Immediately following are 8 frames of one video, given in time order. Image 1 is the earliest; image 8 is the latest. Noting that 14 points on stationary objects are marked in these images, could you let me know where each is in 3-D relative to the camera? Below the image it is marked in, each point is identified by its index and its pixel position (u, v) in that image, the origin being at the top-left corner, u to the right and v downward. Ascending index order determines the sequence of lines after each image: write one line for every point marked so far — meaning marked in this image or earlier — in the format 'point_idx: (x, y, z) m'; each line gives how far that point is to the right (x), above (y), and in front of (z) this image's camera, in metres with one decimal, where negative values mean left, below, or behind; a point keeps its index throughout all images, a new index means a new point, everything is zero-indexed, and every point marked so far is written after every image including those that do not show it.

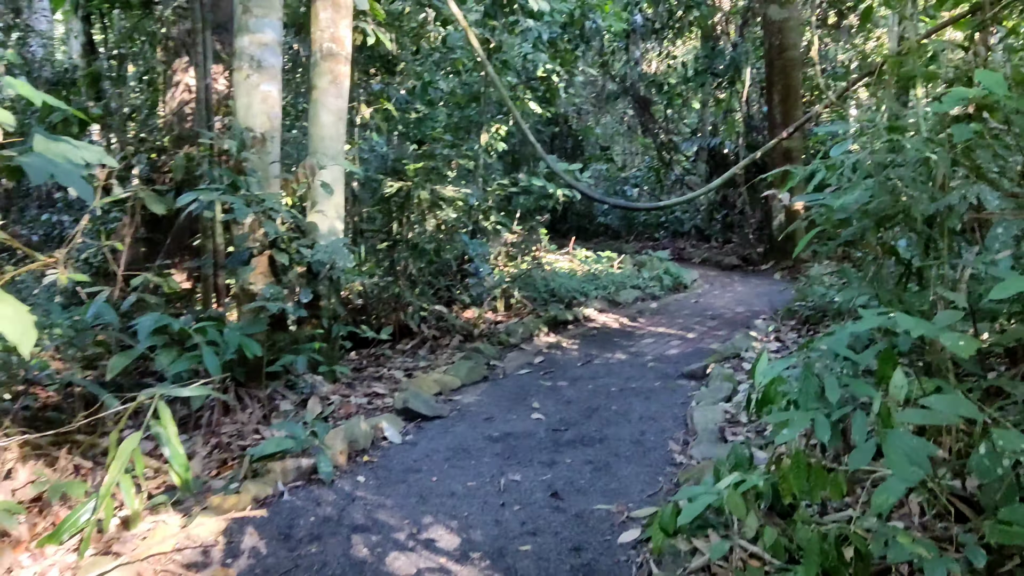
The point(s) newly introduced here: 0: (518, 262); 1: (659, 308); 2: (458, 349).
0: (0.0, +0.2, +6.2) m
1: (+0.9, -0.1, +5.3) m
2: (-0.2, -0.3, +4.1) m
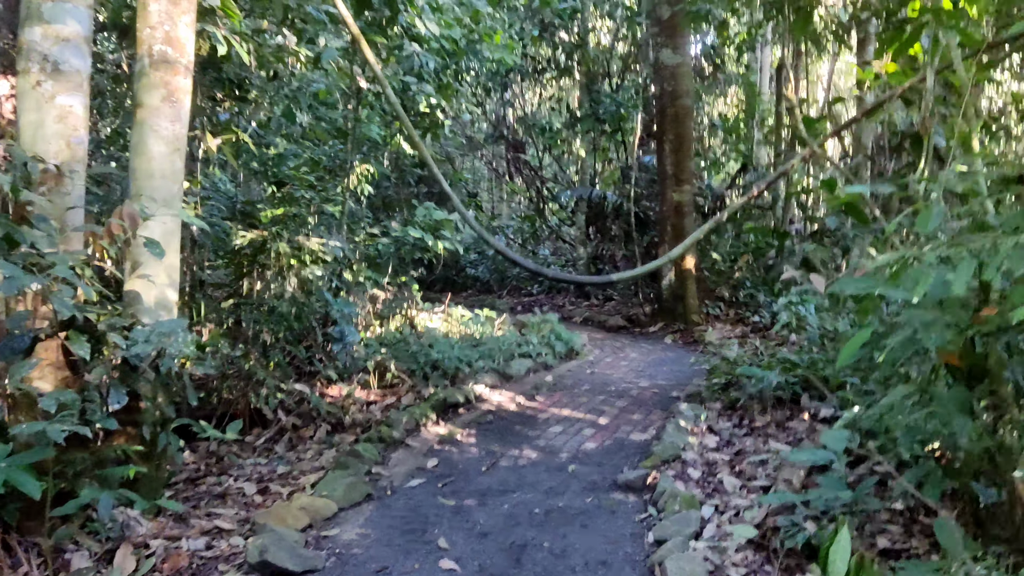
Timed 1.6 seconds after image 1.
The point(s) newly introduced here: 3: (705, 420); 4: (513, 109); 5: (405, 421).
0: (-0.7, -0.2, +5.4) m
1: (+0.2, -0.5, +4.6) m
2: (-0.7, -0.6, +3.3) m
3: (+0.8, -0.5, +3.5) m
4: (0.0, +1.5, +7.8) m
5: (-0.4, -0.5, +3.4) m
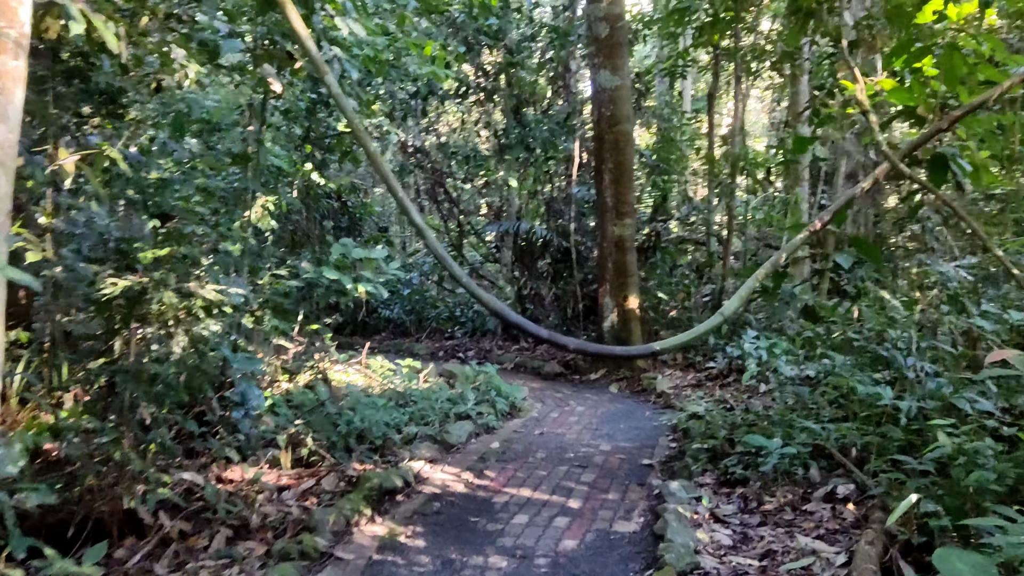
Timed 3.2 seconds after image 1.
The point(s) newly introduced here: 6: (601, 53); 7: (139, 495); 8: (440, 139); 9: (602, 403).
0: (-1.1, -0.5, +4.6) m
1: (0.0, -0.7, +3.9) m
2: (-0.8, -0.7, +2.5) m
3: (+0.6, -0.7, +2.9) m
4: (-0.6, +1.2, +7.2) m
5: (-0.5, -0.7, +2.6) m
6: (+0.5, +1.4, +5.6) m
7: (-1.1, -0.6, +2.8) m
8: (-0.6, +1.2, +7.1) m
9: (+0.5, -0.7, +5.2) m
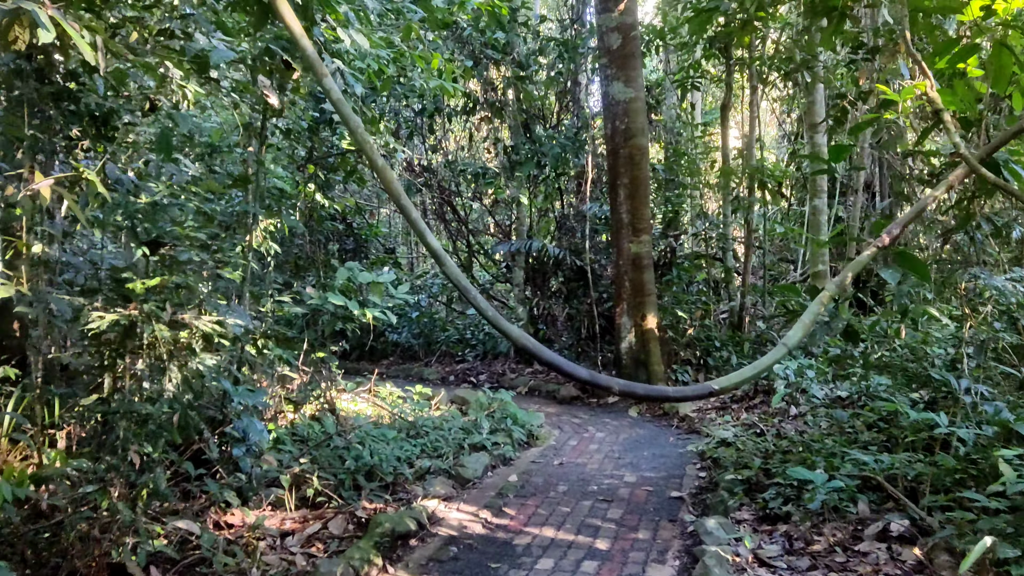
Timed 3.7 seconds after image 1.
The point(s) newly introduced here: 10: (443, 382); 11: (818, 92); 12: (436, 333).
0: (-1.0, -0.6, +4.3) m
1: (0.0, -0.8, +3.7) m
2: (-0.7, -0.8, +2.2) m
3: (+0.7, -0.7, +2.6) m
4: (-0.6, +1.0, +7.0) m
5: (-0.5, -0.8, +2.4) m
6: (+0.6, +1.3, +5.4) m
7: (-1.1, -0.7, +2.6) m
8: (-0.5, +1.0, +6.9) m
9: (+0.6, -0.8, +4.9) m
10: (-0.5, -0.7, +6.6) m
11: (+2.2, +1.4, +6.4) m
12: (-0.6, -0.4, +7.3) m
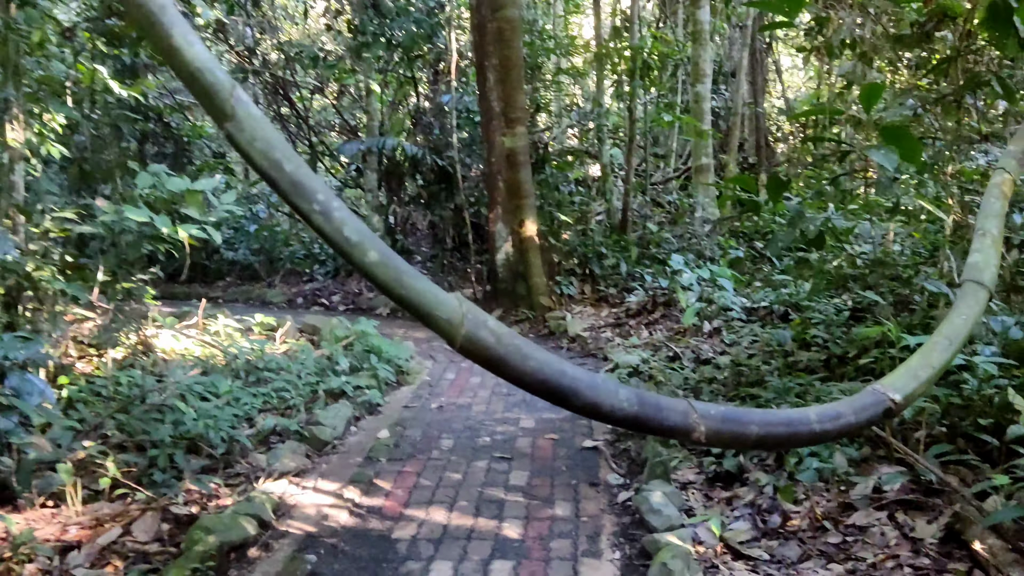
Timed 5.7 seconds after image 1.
0: (-1.5, -0.3, +3.4) m
1: (-0.4, -0.5, +2.9) m
2: (-0.9, -0.7, +1.4) m
3: (+0.4, -0.5, +2.0) m
4: (-1.6, +1.6, +5.8) m
5: (-0.7, -0.6, +1.6) m
6: (-0.2, +1.8, +4.5) m
7: (-1.3, -0.6, +1.6) m
8: (-1.5, +1.6, +5.9) m
9: (0.0, -0.3, +4.2) m
10: (-1.4, -0.1, +5.7) m
11: (+1.2, +2.1, +5.7) m
12: (-1.6, +0.3, +6.4) m
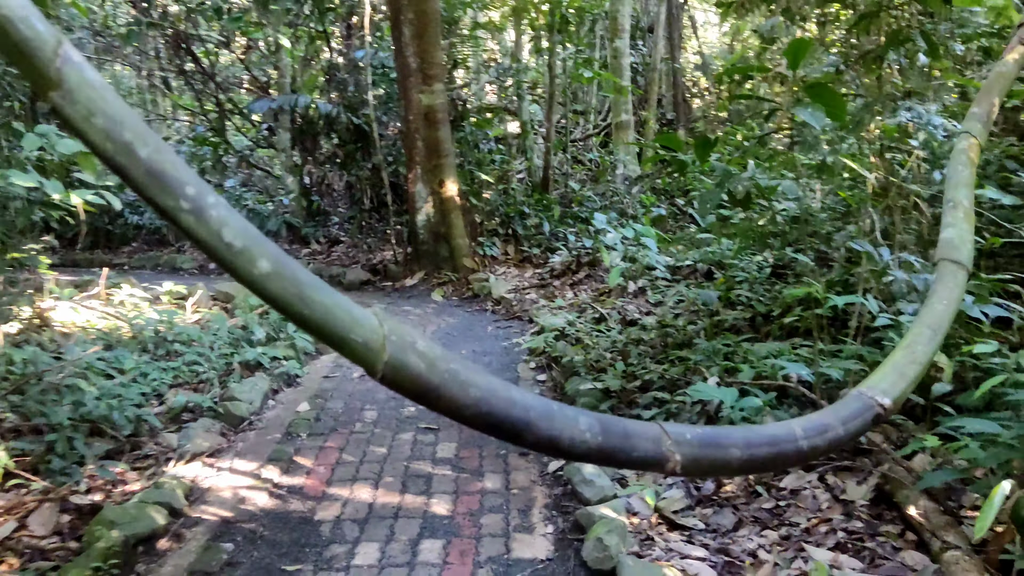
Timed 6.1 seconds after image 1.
0: (-1.8, -0.2, +3.2) m
1: (-0.6, -0.4, +2.8) m
2: (-1.0, -0.7, +1.3) m
3: (+0.3, -0.4, +1.9) m
4: (-2.1, +1.8, +5.5) m
5: (-0.8, -0.6, +1.5) m
6: (-0.6, +2.0, +4.2) m
7: (-1.4, -0.6, +1.5) m
8: (-2.0, +1.8, +5.5) m
9: (-0.4, -0.1, +4.1) m
10: (-1.9, +0.1, +5.4) m
11: (+0.7, +2.3, +5.6) m
12: (-2.2, +0.5, +6.1) m
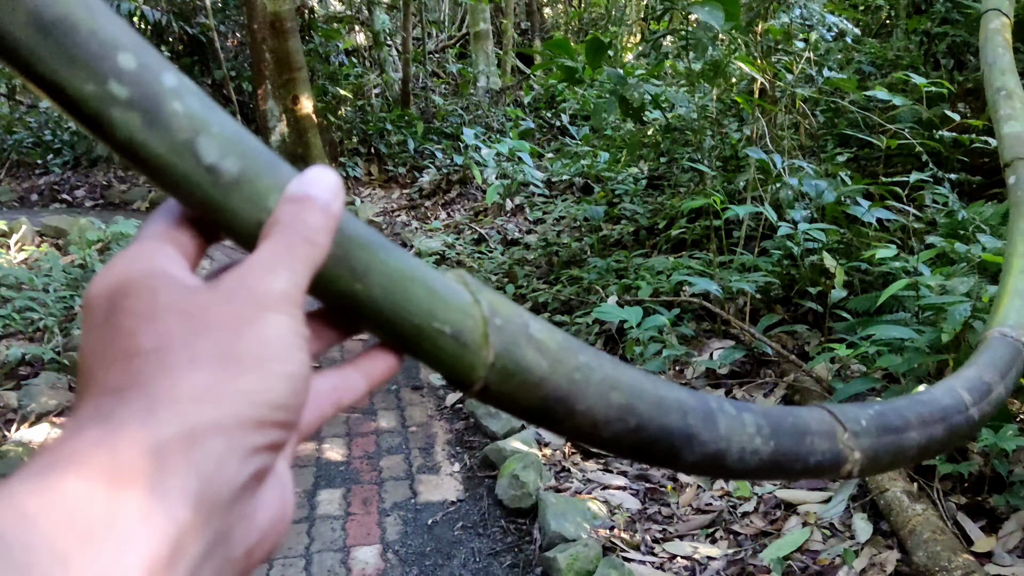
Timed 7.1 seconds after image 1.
0: (-2.2, 0.0, +2.7) m
1: (-0.9, -0.2, +2.5) m
2: (-1.0, -0.6, +1.0) m
3: (+0.1, -0.3, +1.9) m
4: (-2.9, +2.2, +4.8) m
5: (-0.9, -0.5, +1.2) m
6: (-1.2, +2.3, +3.7) m
7: (-1.5, -0.5, +1.1) m
8: (-2.9, +2.1, +4.8) m
9: (-0.9, +0.2, +3.9) m
10: (-2.6, +0.4, +4.9) m
11: (-0.2, +2.8, +5.3) m
12: (-3.1, +0.9, +5.5) m
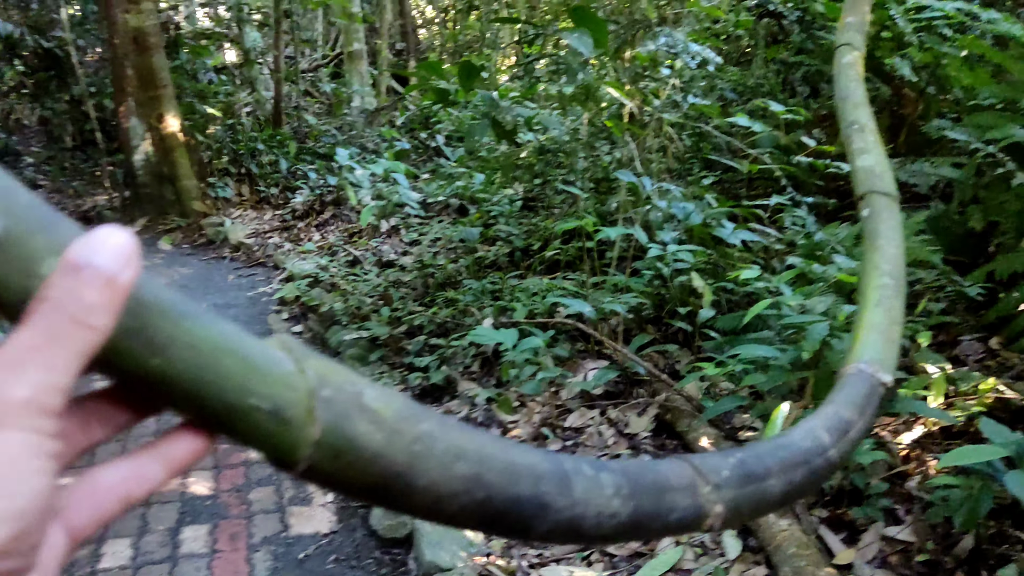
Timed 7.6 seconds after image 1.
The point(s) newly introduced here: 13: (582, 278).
0: (-2.5, -0.1, +2.4) m
1: (-1.3, -0.3, +2.4) m
2: (-1.2, -0.7, +0.8) m
3: (-0.2, -0.3, +1.8) m
4: (-3.6, +2.0, +4.4) m
5: (-1.0, -0.5, +1.1) m
6: (-1.8, +2.2, +3.6) m
7: (-1.6, -0.6, +0.9) m
8: (-3.5, +2.0, +4.4) m
9: (-1.5, +0.1, +3.7) m
10: (-3.2, +0.3, +4.5) m
11: (-1.0, +2.7, +5.2) m
12: (-3.8, +0.7, +5.0) m
13: (+0.2, 0.0, +2.4) m
